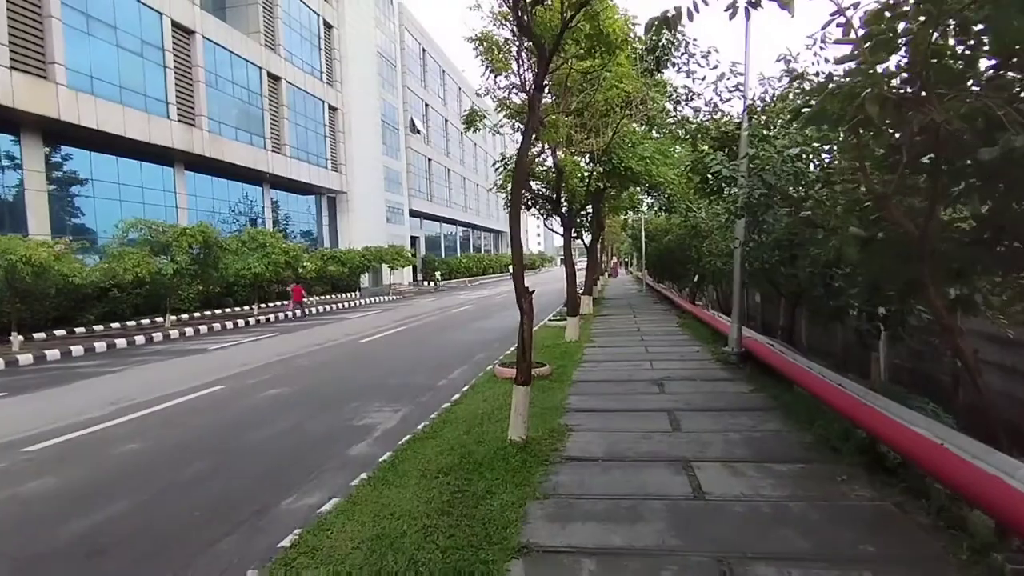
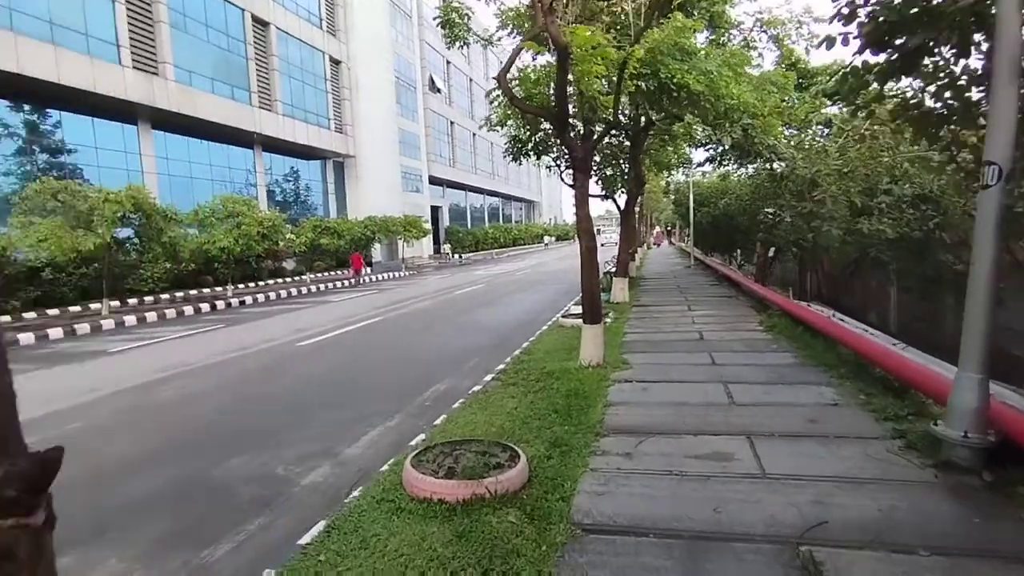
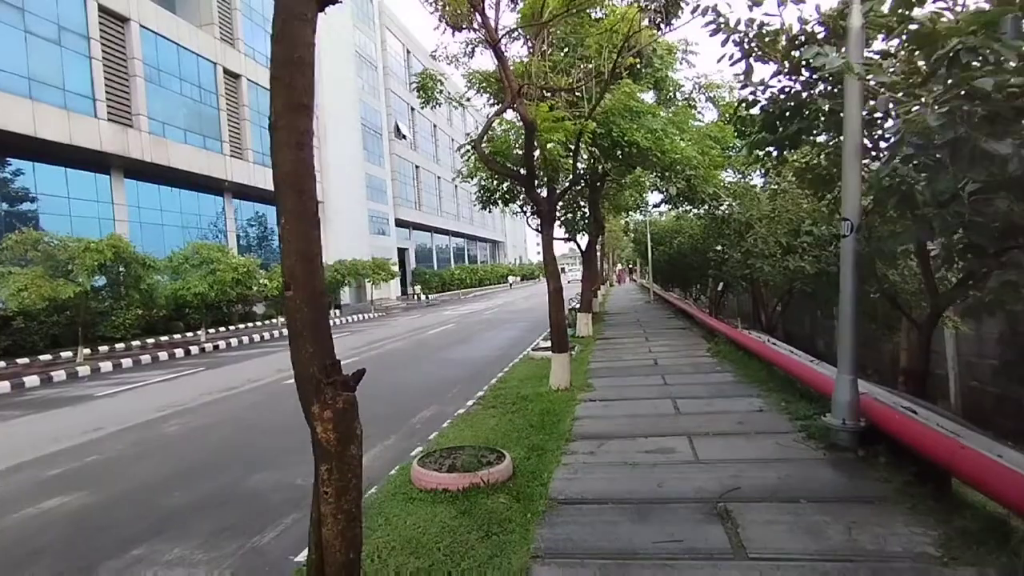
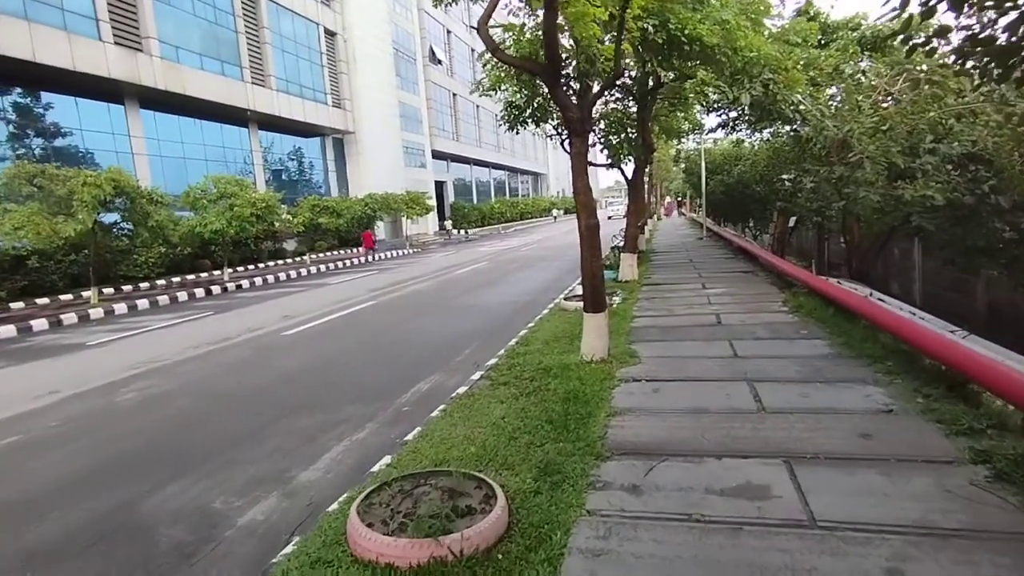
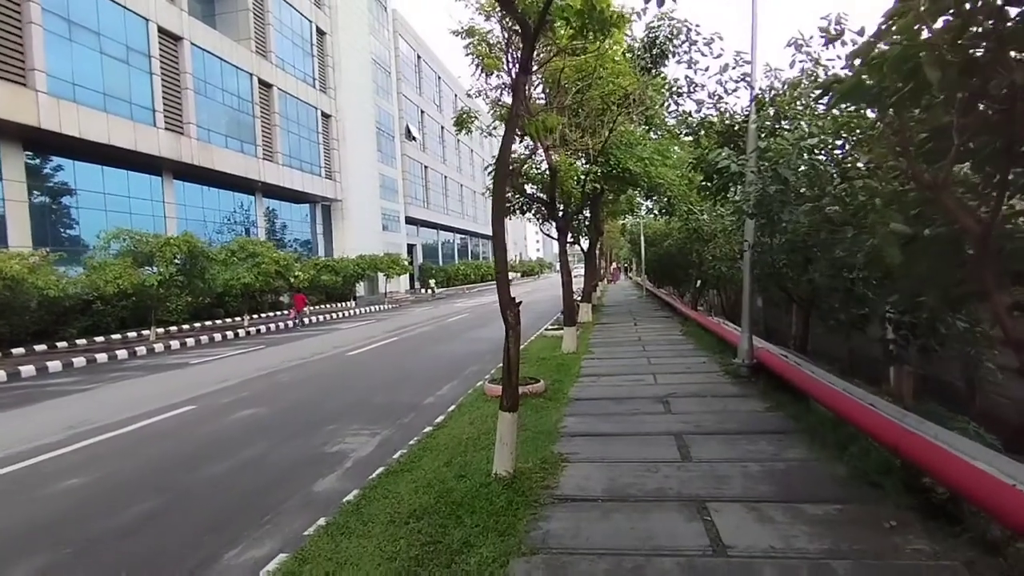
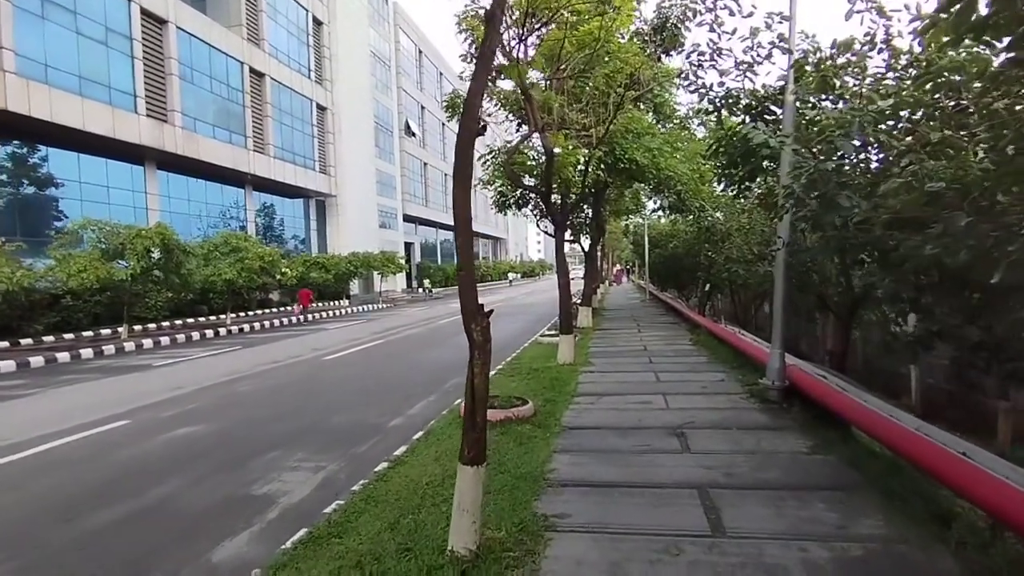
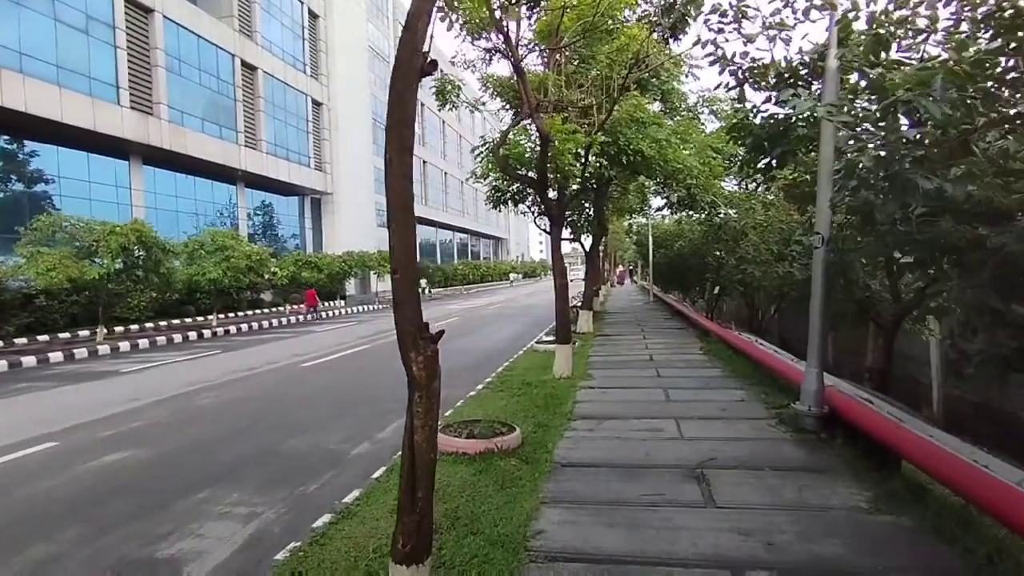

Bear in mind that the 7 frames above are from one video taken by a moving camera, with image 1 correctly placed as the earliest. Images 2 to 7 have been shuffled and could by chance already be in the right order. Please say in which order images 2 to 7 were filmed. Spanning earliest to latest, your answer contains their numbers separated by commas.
5, 6, 7, 3, 2, 4
